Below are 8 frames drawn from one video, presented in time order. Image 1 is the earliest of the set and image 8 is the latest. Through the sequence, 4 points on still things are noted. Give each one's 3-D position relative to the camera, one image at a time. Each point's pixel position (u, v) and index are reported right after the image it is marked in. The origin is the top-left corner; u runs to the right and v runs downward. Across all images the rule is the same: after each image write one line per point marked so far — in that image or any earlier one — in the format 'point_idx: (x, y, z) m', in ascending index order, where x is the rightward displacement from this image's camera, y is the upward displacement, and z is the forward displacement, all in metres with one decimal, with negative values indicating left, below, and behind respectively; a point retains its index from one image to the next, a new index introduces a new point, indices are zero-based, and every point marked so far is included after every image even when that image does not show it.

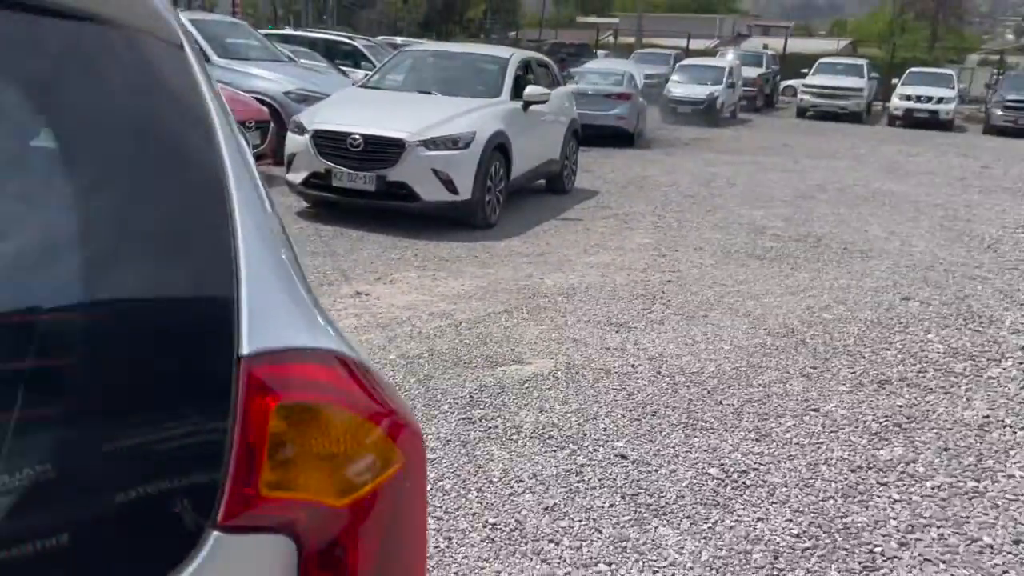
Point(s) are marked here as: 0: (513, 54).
0: (0.0, +3.1, +11.5) m
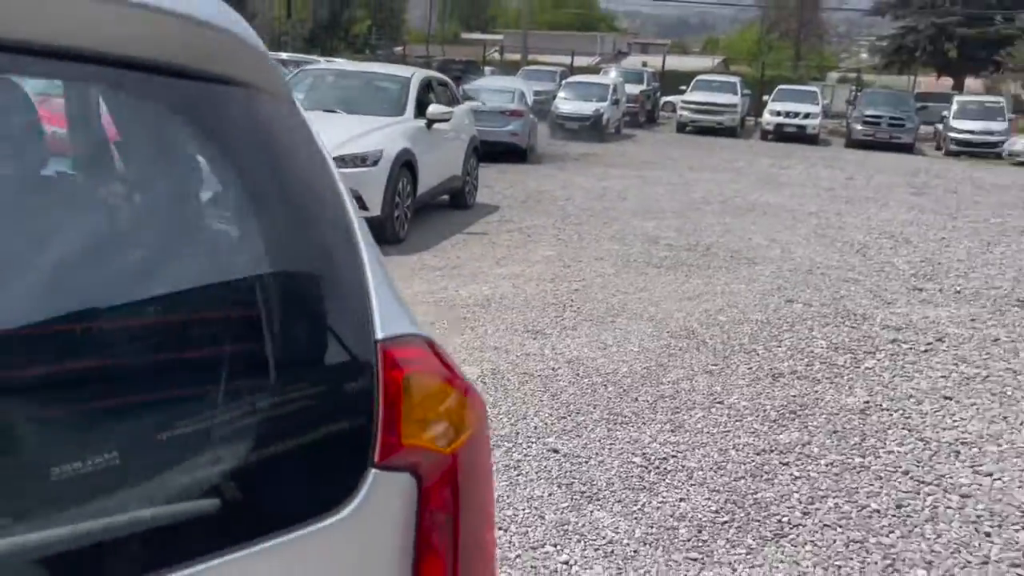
0: (-1.3, +2.9, +11.8) m
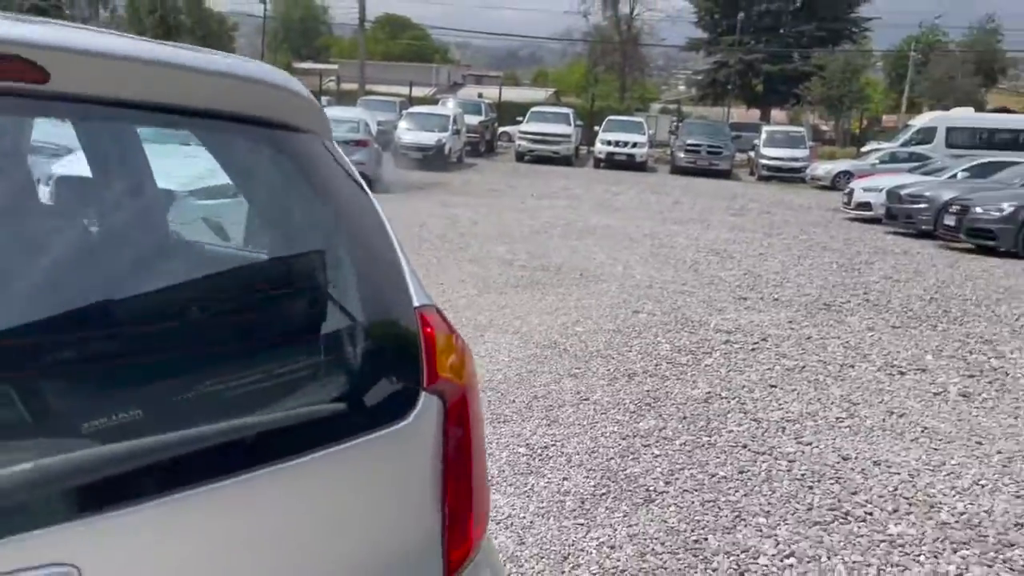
0: (-3.4, +2.5, +12.0) m
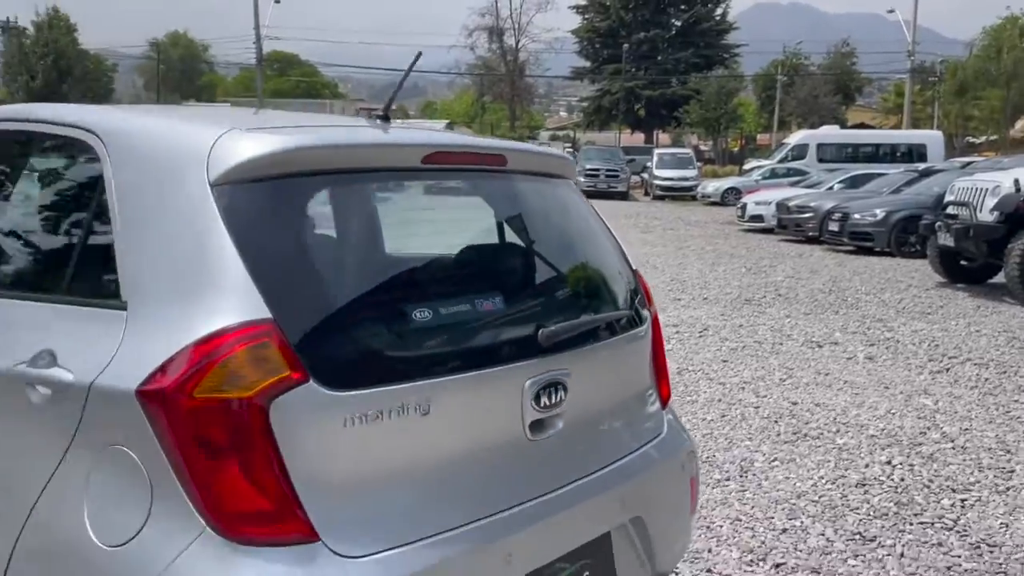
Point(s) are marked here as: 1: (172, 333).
0: (-4.1, +2.1, +13.1) m
1: (-0.8, -0.1, +2.1) m
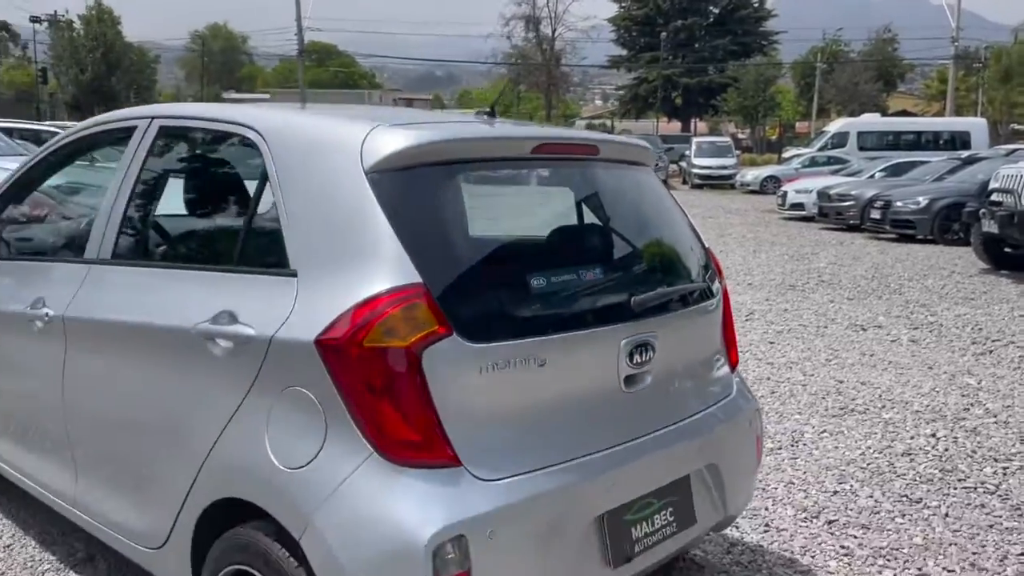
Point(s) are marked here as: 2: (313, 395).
0: (-3.3, +2.3, +13.6) m
1: (-0.5, 0.0, +2.5) m
2: (-0.6, -0.3, +2.4) m
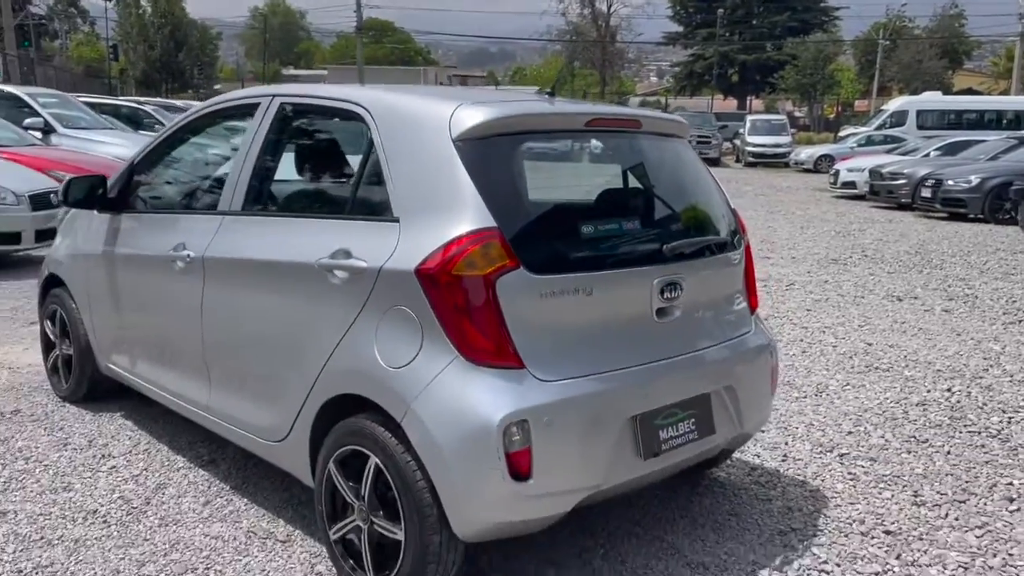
0: (-2.4, +2.8, +14.4) m
1: (-0.3, +0.2, +3.2) m
2: (-0.4, -0.1, +3.2) m
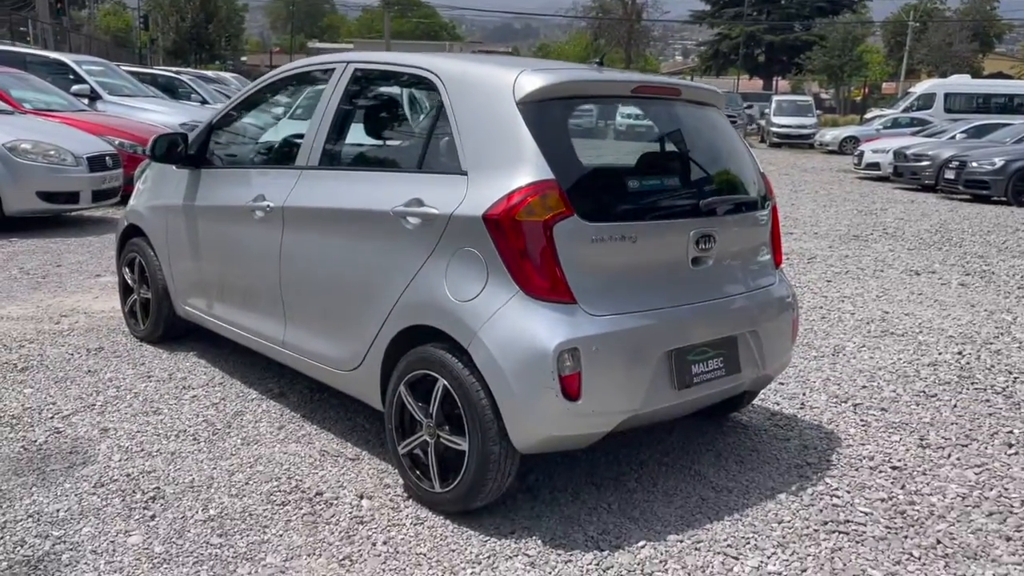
0: (-1.9, +3.4, +14.8) m
1: (-0.1, +0.4, +3.6) m
2: (-0.1, +0.1, +3.6) m
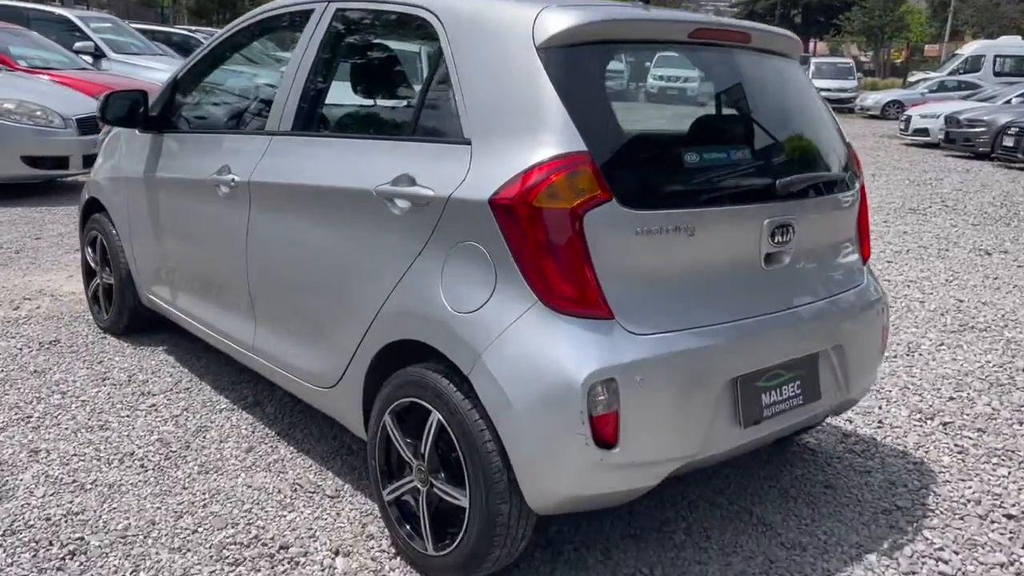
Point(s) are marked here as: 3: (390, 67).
0: (-1.5, +3.9, +13.8) m
1: (0.0, +0.4, +2.7) m
2: (-0.1, +0.1, +2.7) m
3: (-0.5, +0.9, +3.3) m
